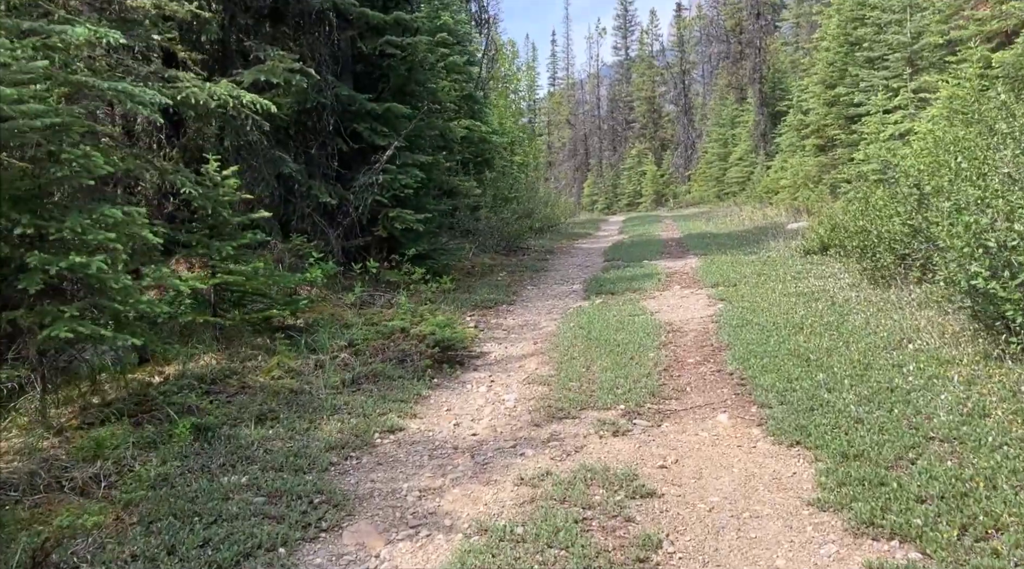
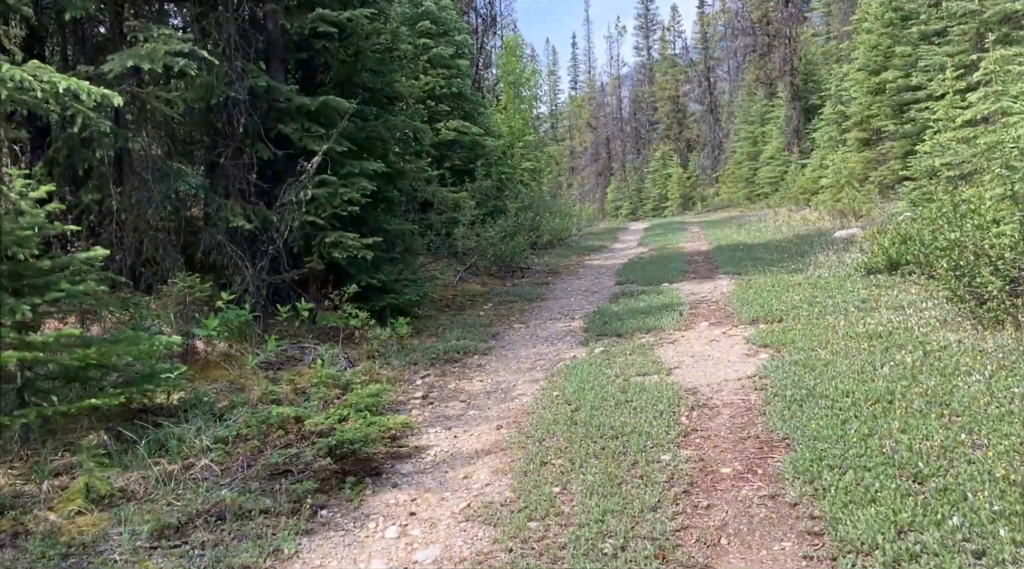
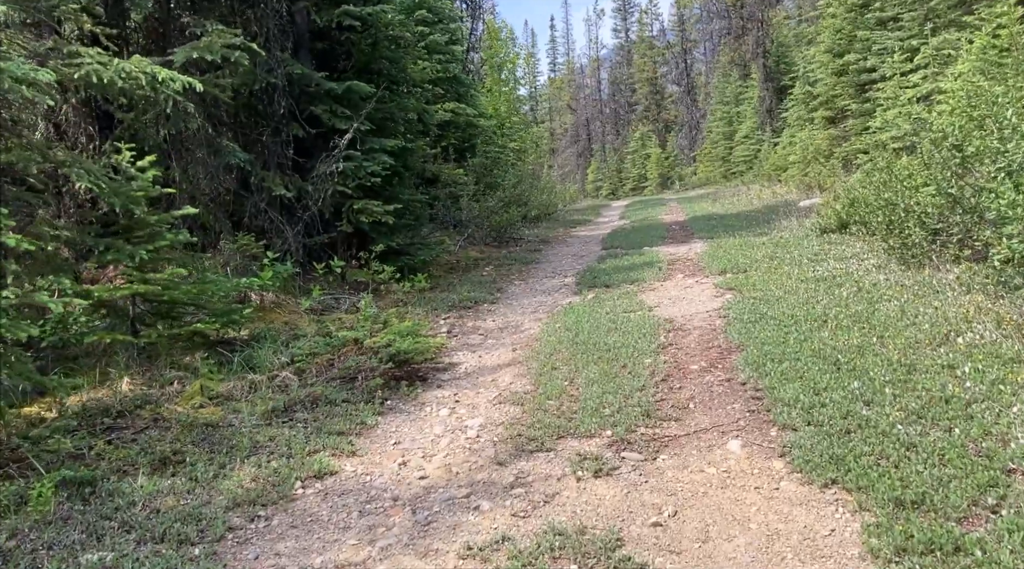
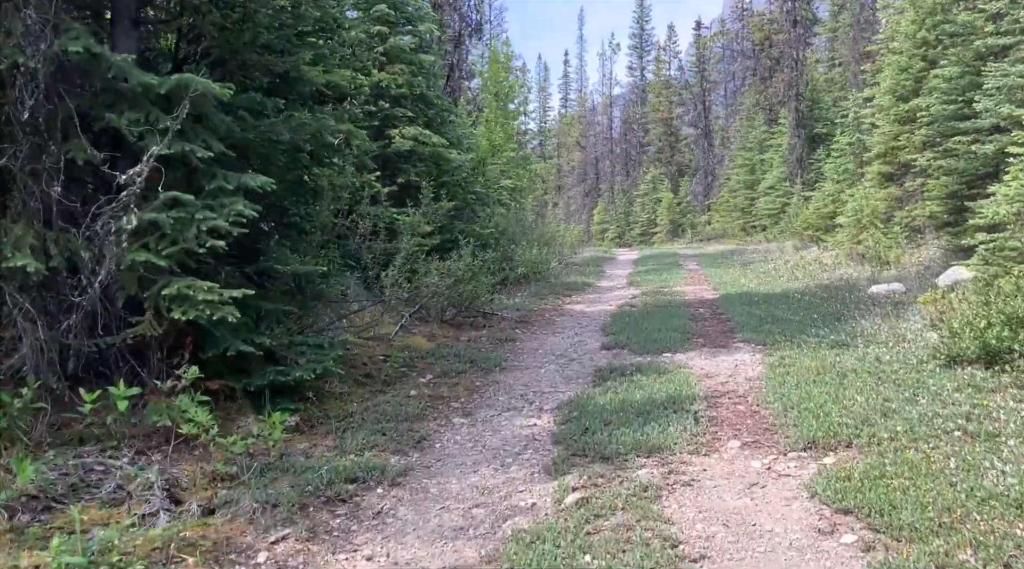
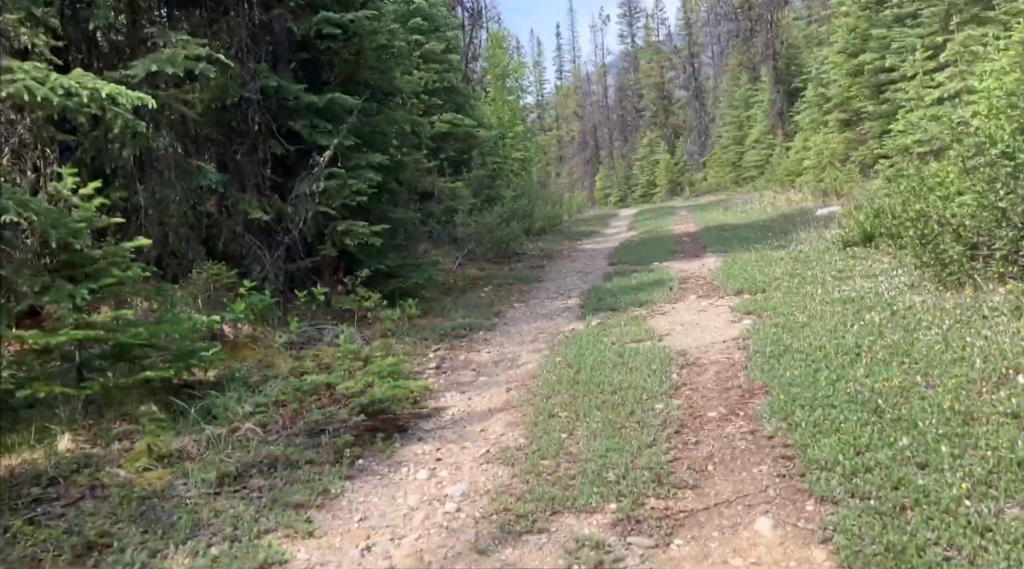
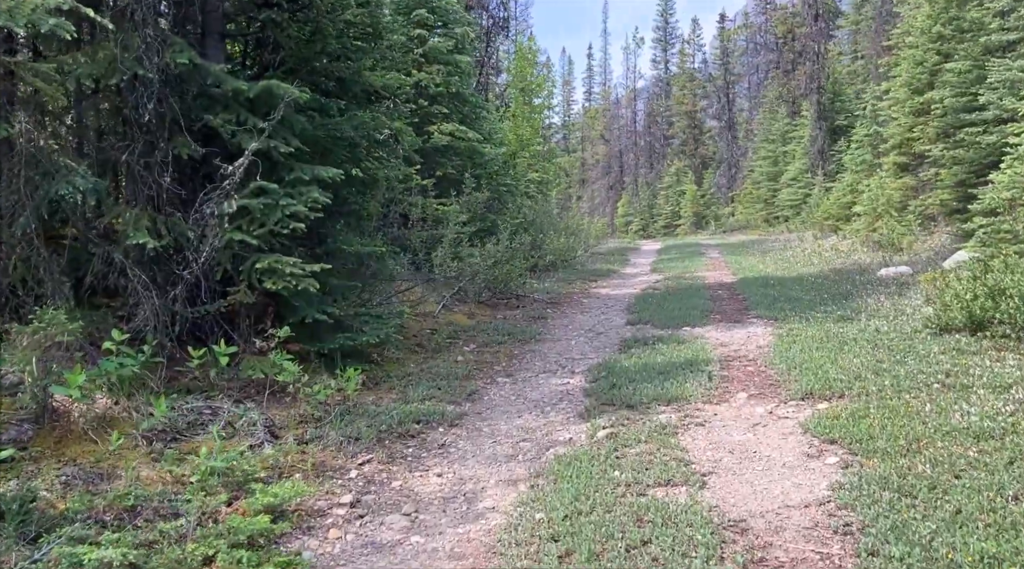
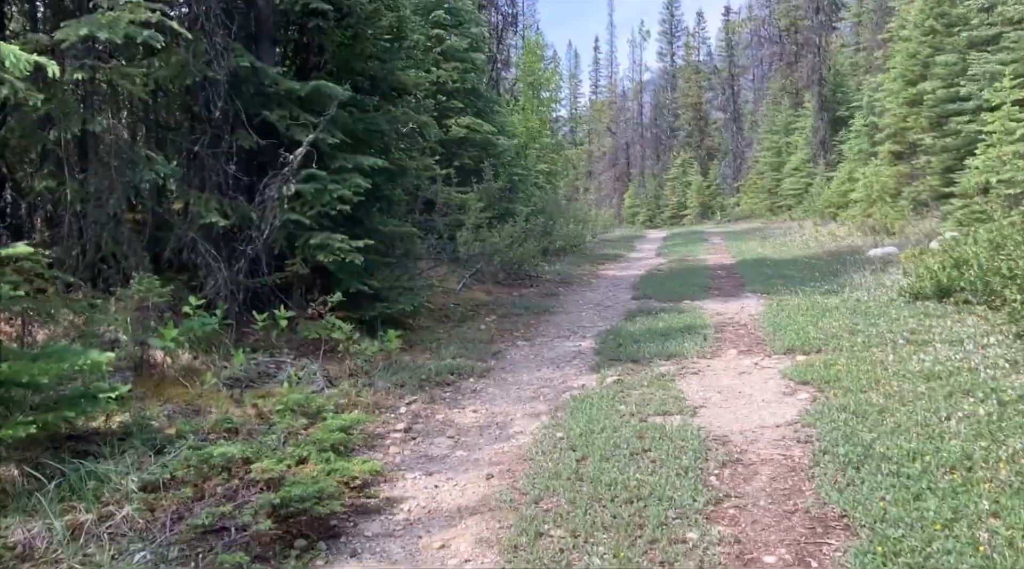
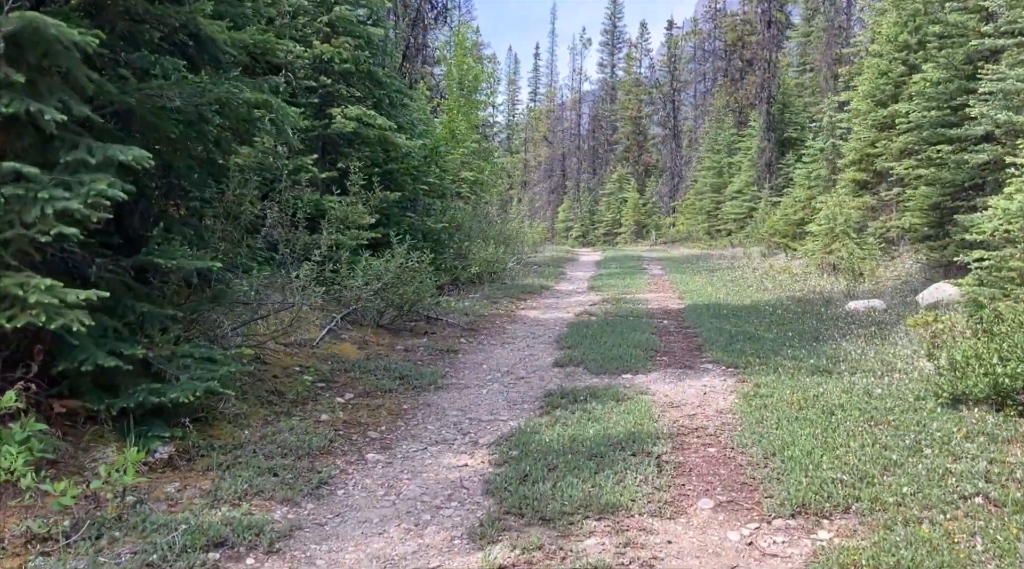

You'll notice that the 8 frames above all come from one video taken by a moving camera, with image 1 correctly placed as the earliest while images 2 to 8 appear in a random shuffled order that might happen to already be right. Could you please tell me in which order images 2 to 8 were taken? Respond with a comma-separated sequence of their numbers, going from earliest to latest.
3, 5, 2, 7, 6, 4, 8
